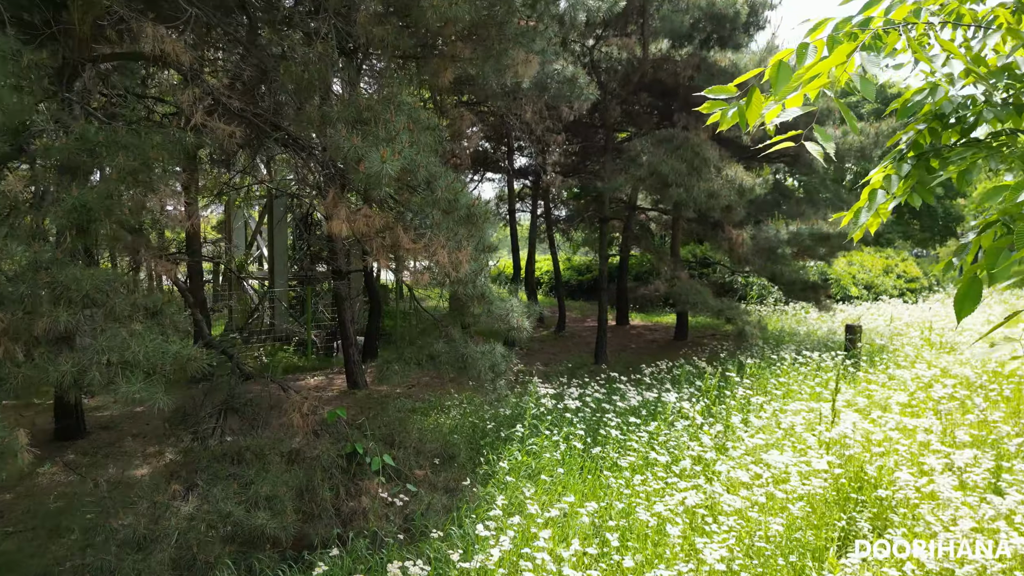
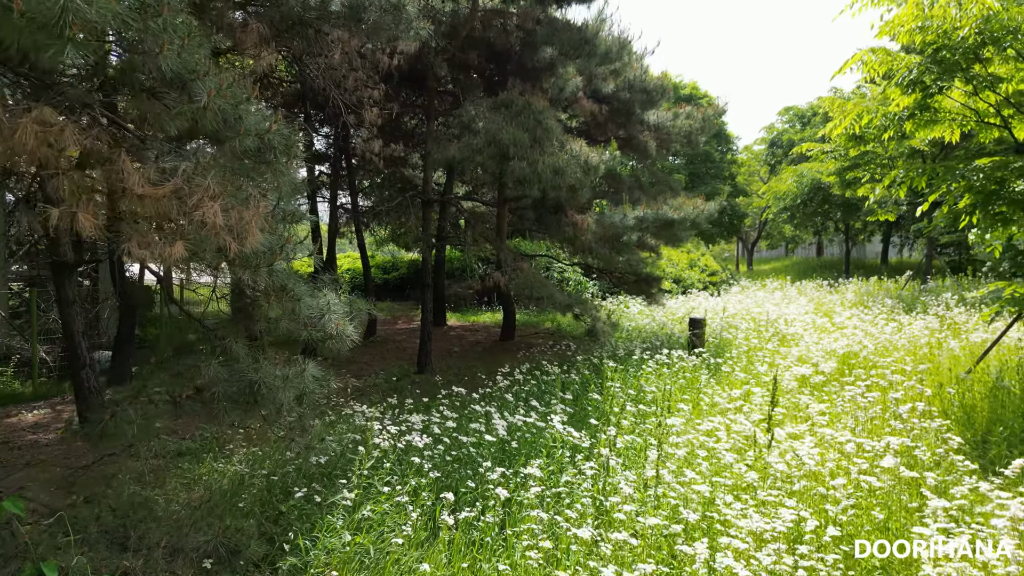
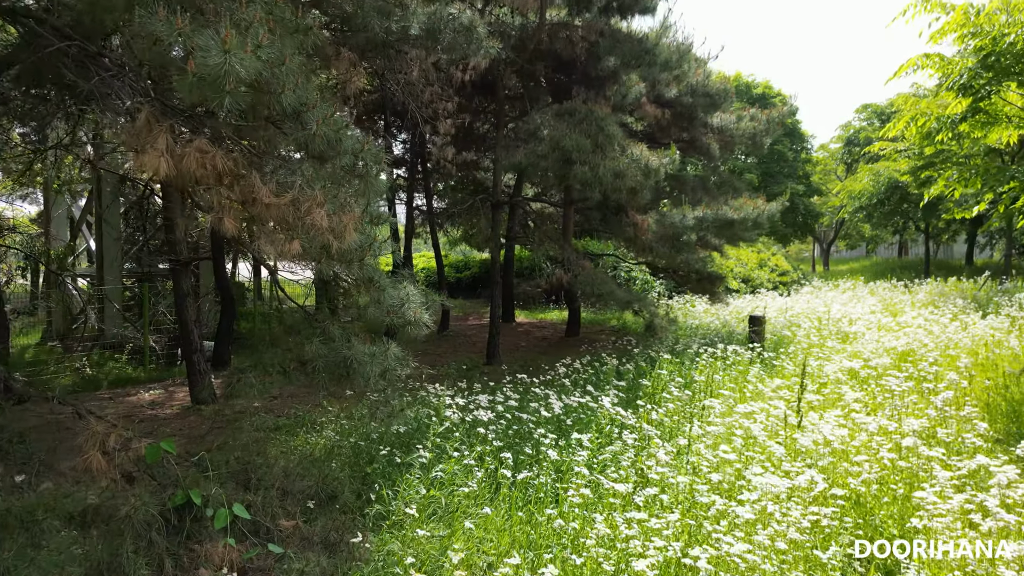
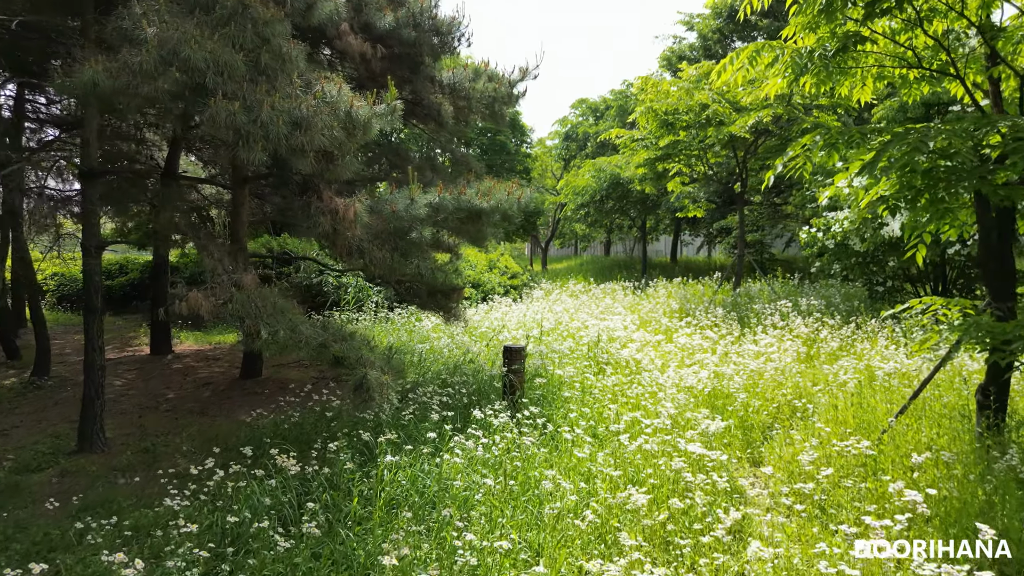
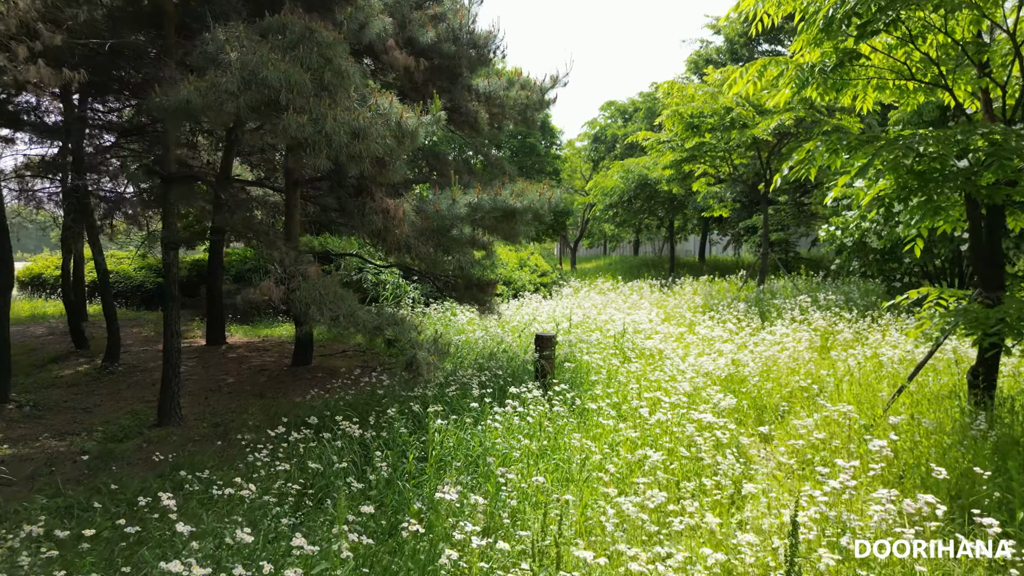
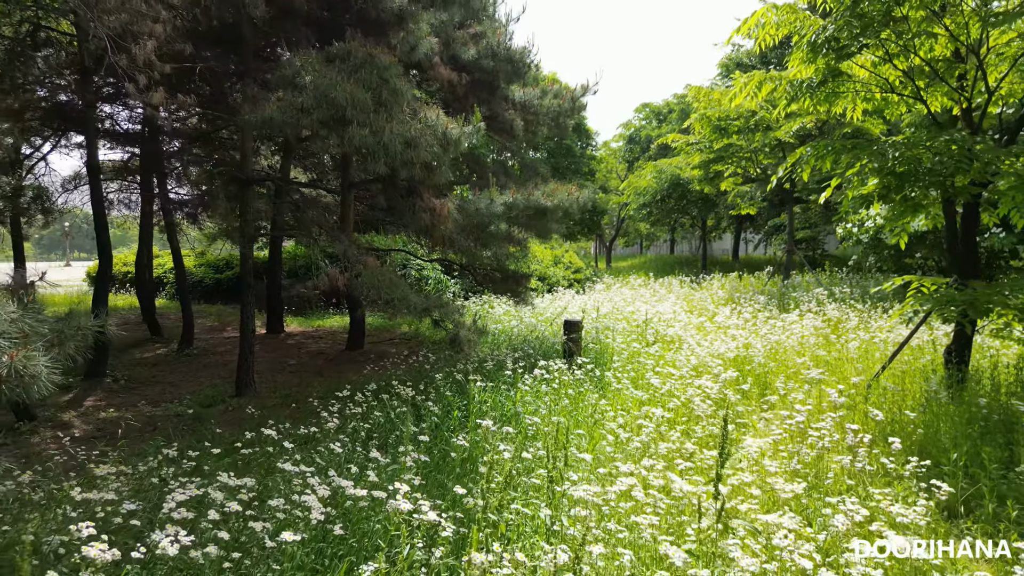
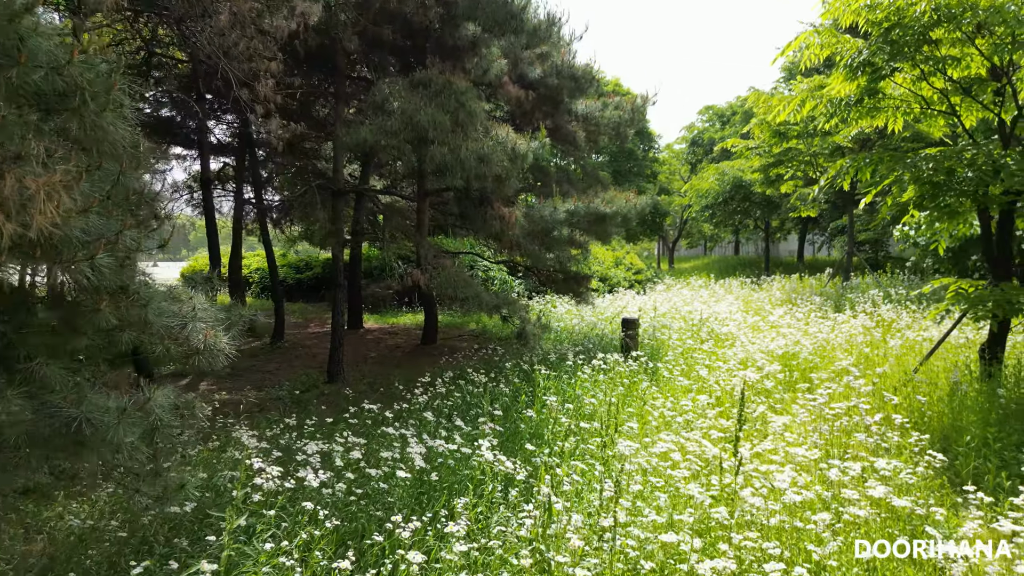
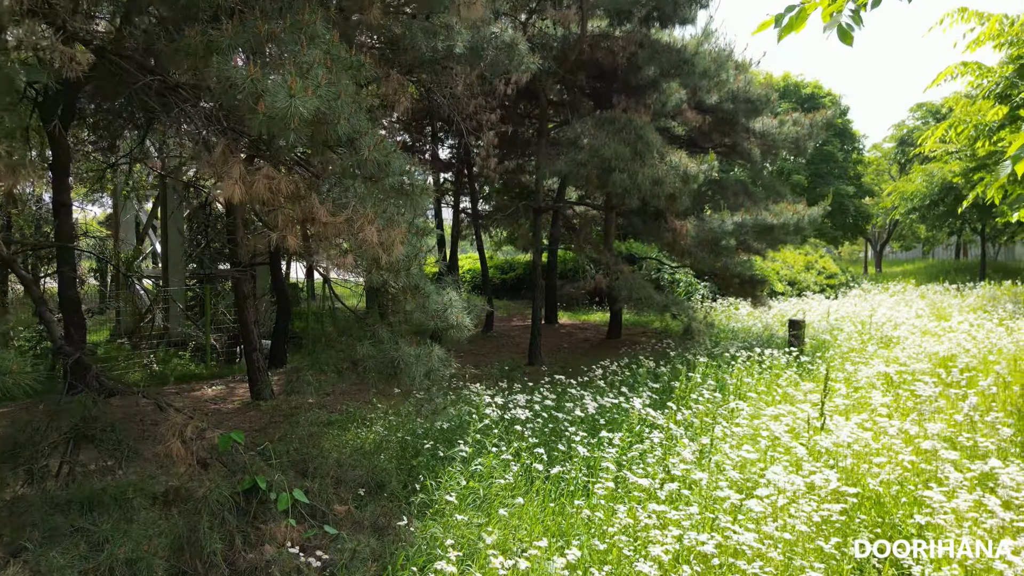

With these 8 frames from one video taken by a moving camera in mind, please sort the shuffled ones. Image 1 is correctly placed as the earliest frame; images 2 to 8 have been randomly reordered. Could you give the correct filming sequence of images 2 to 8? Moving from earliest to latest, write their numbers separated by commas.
8, 3, 2, 7, 6, 5, 4
